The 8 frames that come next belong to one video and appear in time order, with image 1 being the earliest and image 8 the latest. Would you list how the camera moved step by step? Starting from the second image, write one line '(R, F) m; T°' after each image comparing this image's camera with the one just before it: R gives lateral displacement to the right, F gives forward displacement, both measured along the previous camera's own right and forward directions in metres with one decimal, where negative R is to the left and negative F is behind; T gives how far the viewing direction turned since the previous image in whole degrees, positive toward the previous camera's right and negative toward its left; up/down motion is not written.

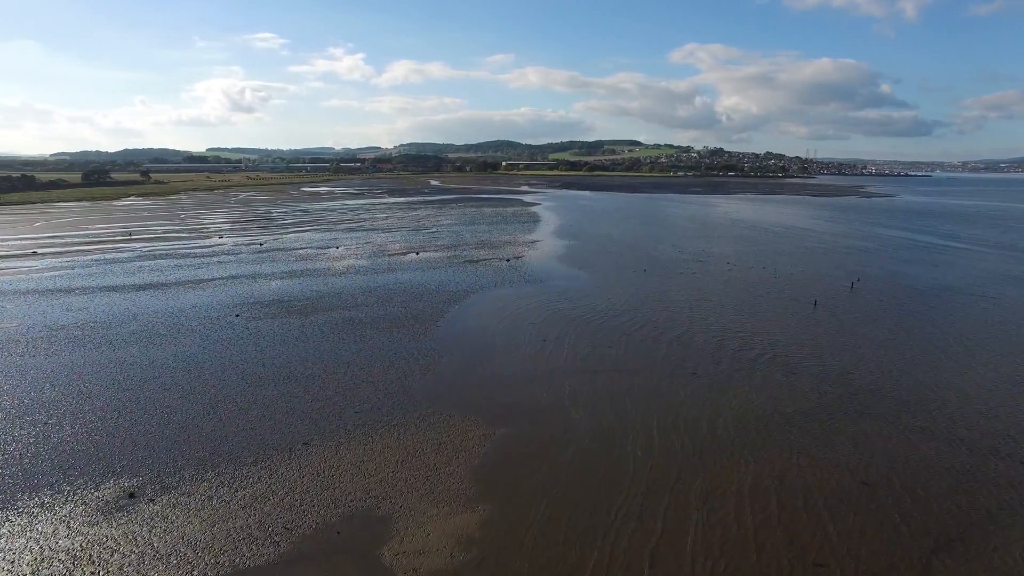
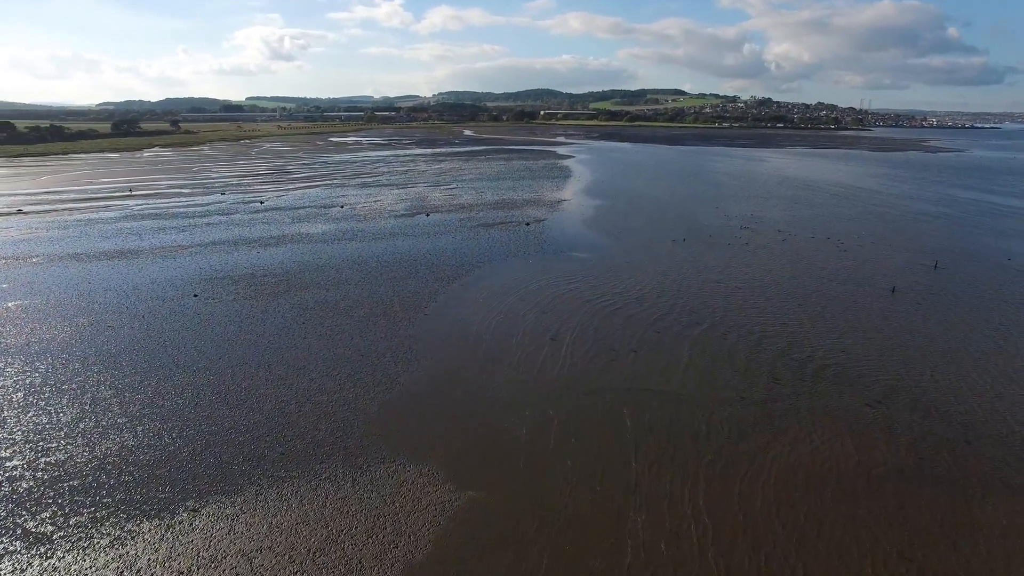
(+0.5, +2.1) m; -3°
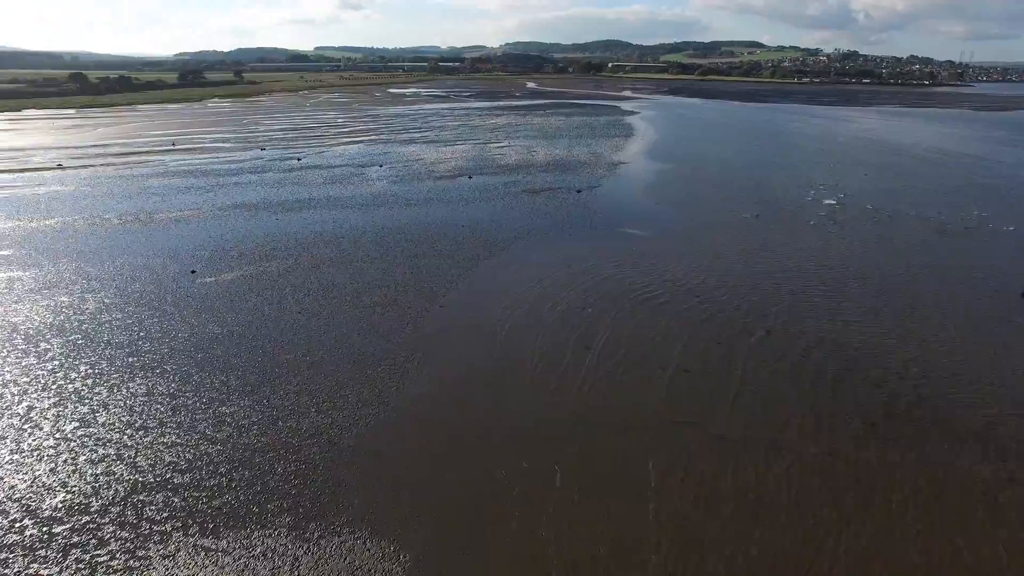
(+0.3, +1.5) m; -5°
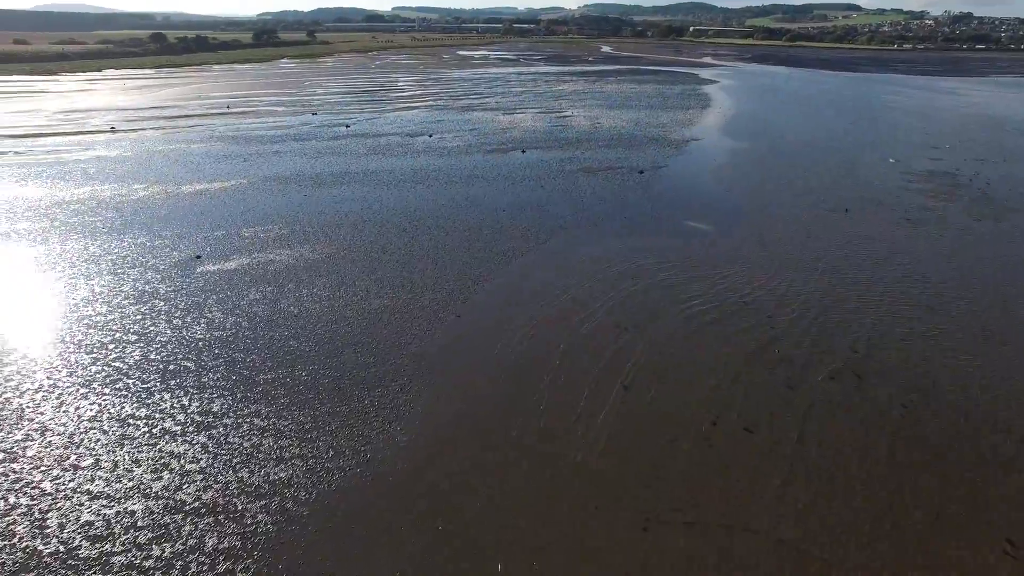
(+0.4, +1.3) m; -6°
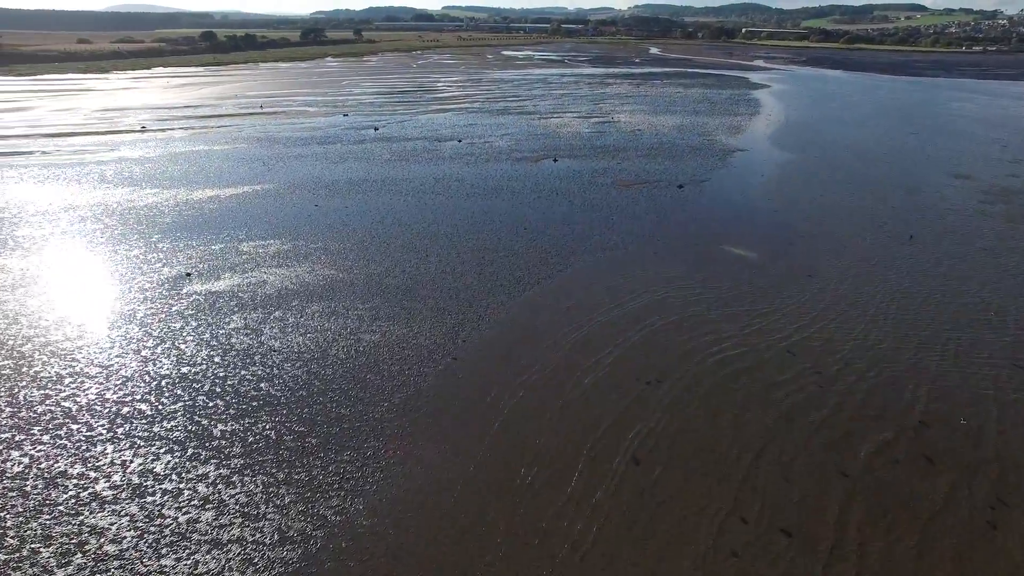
(+0.3, +0.9) m; -4°
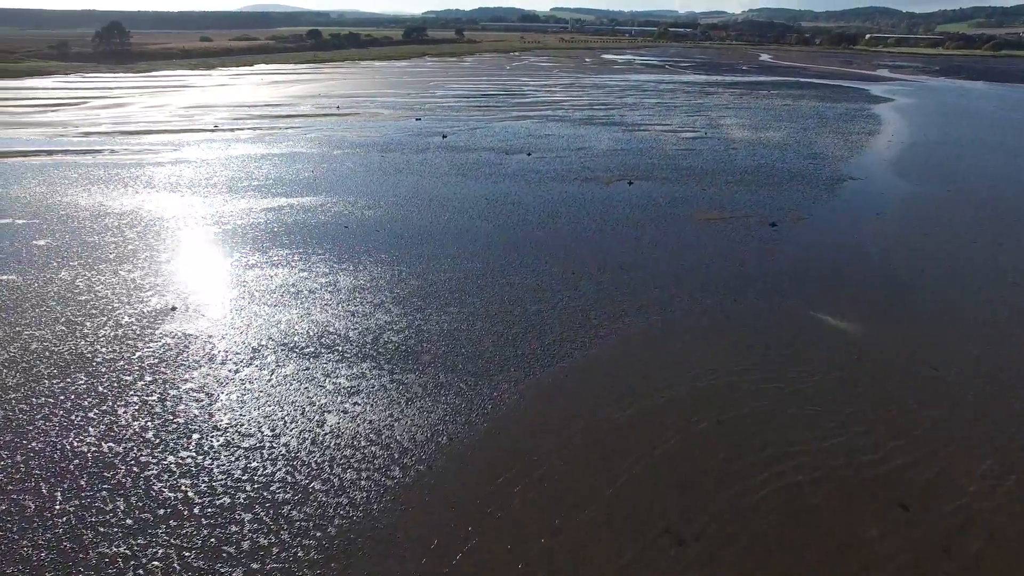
(+0.6, +1.5) m; -8°
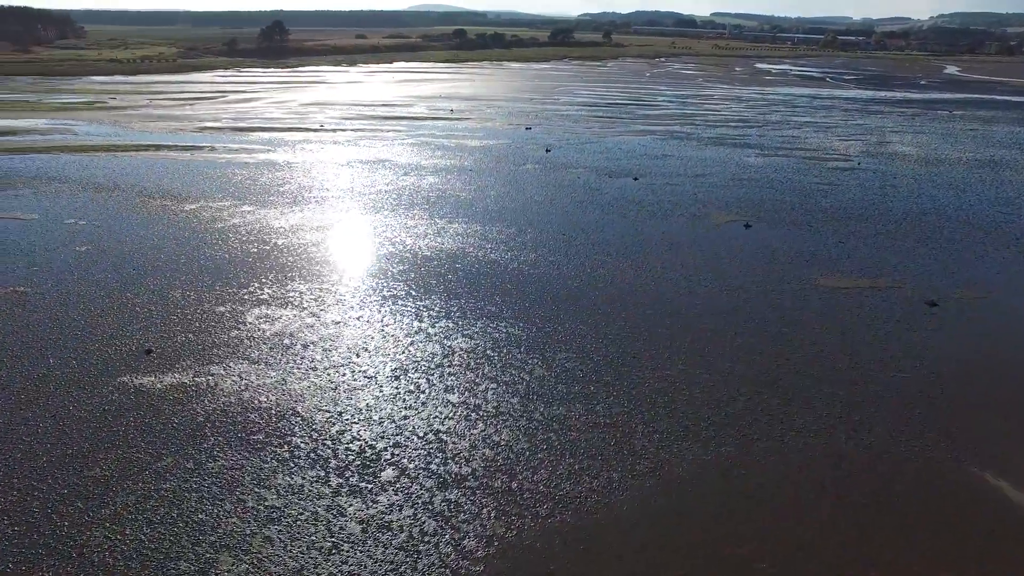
(+0.8, +1.8) m; -12°
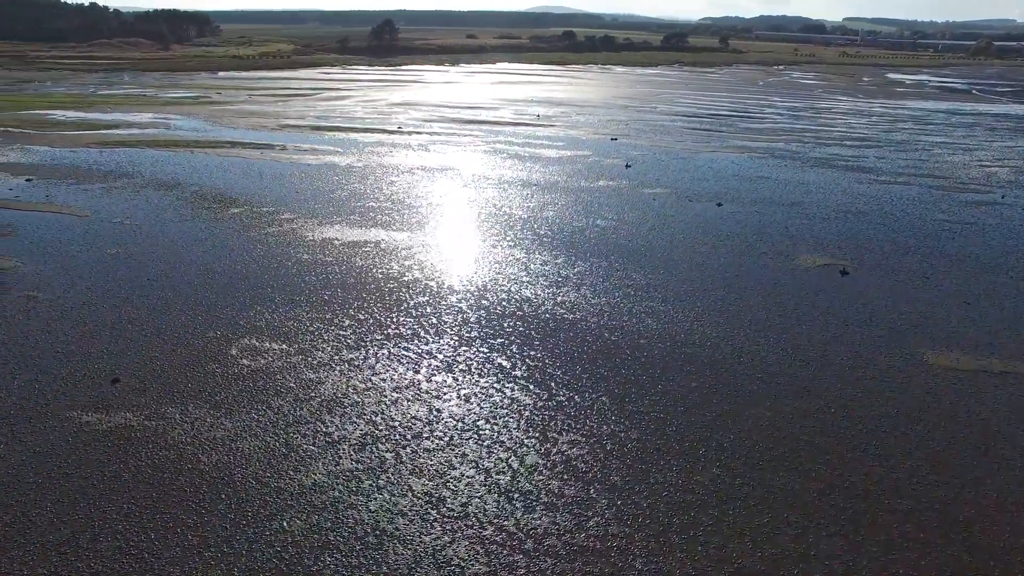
(+0.8, +1.2) m; -9°
